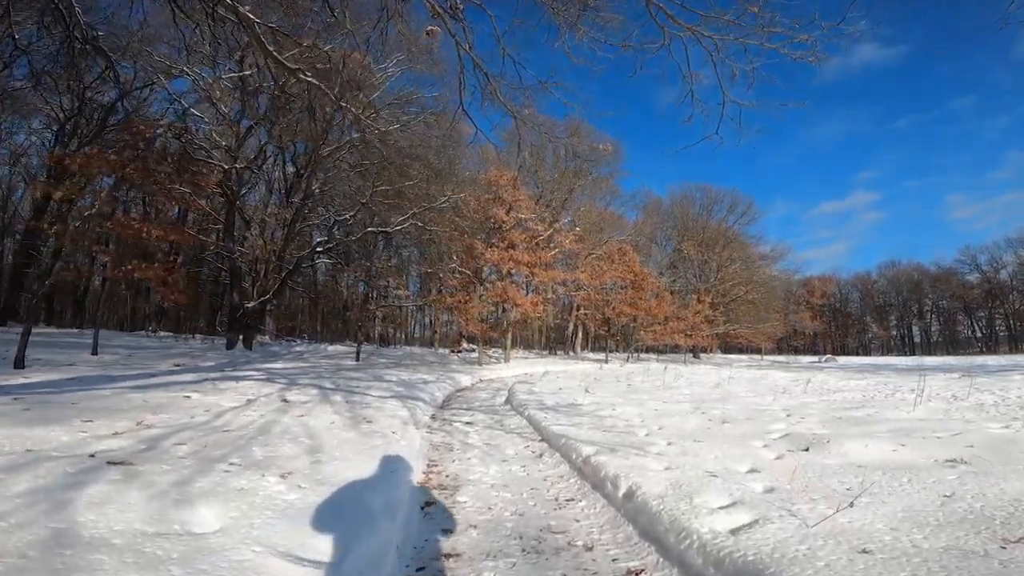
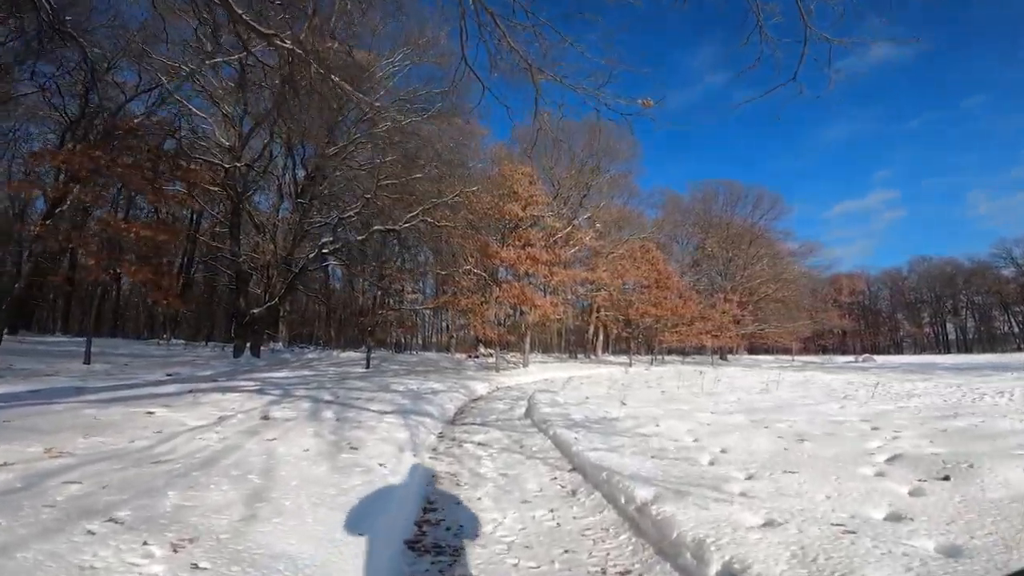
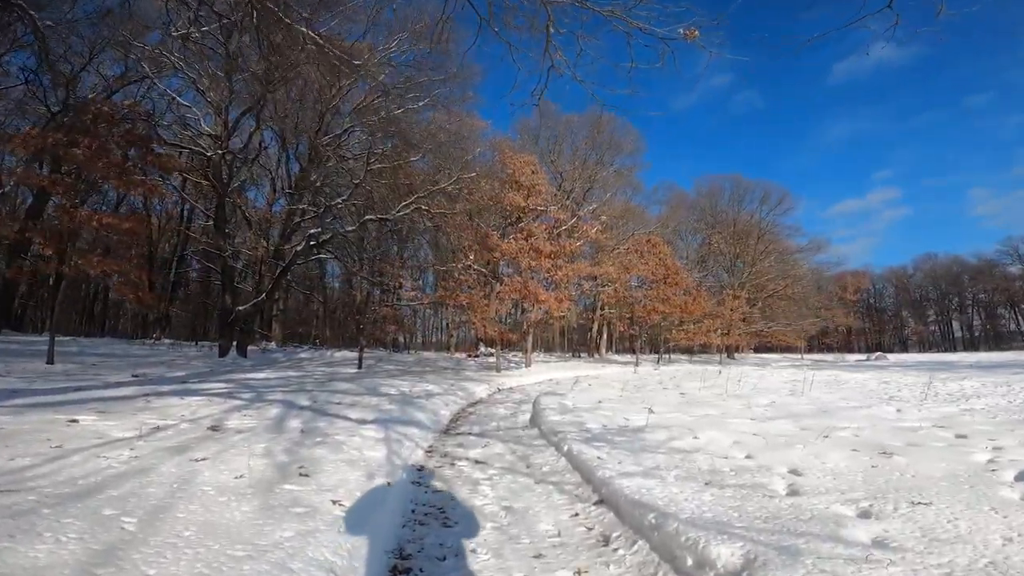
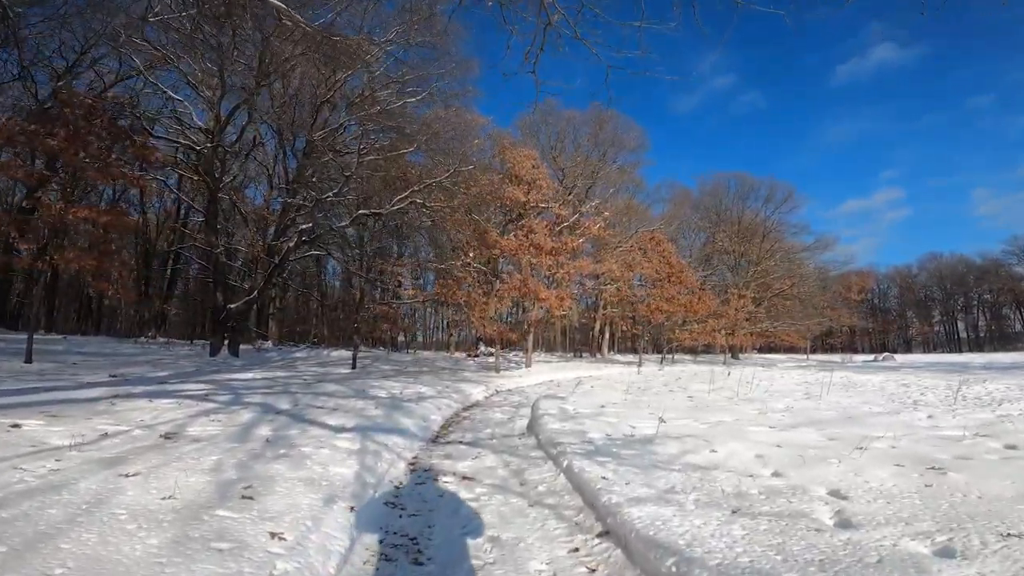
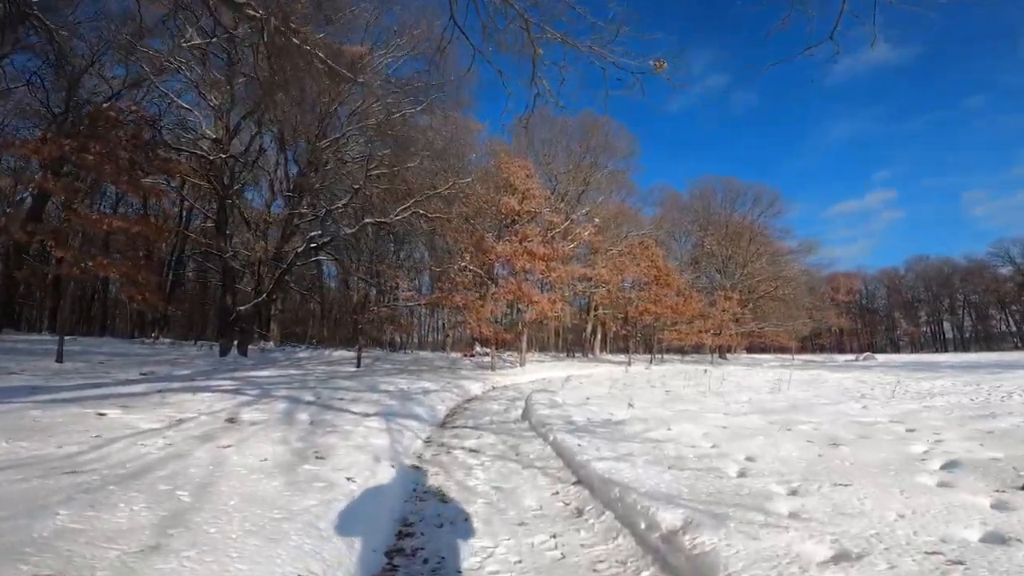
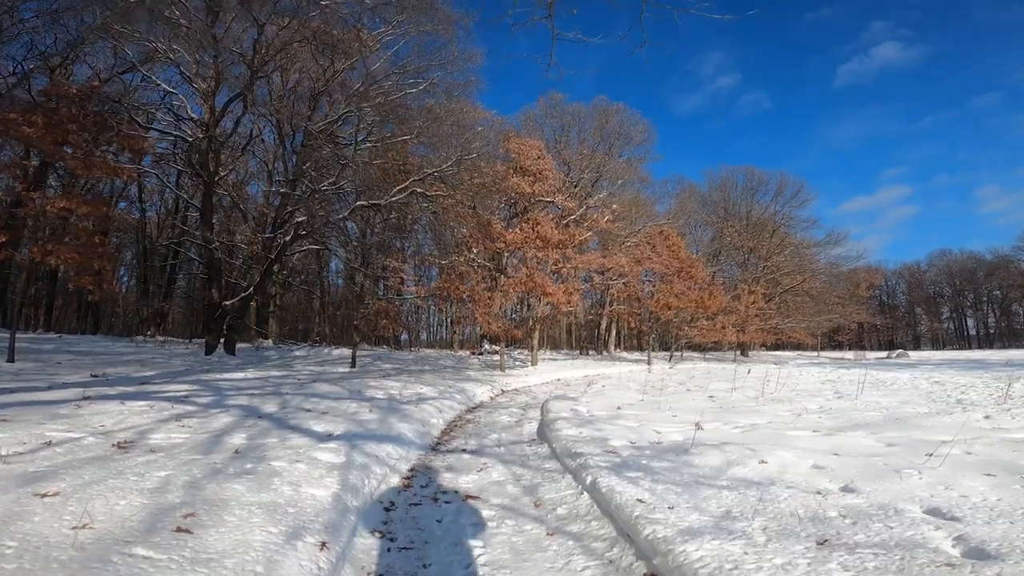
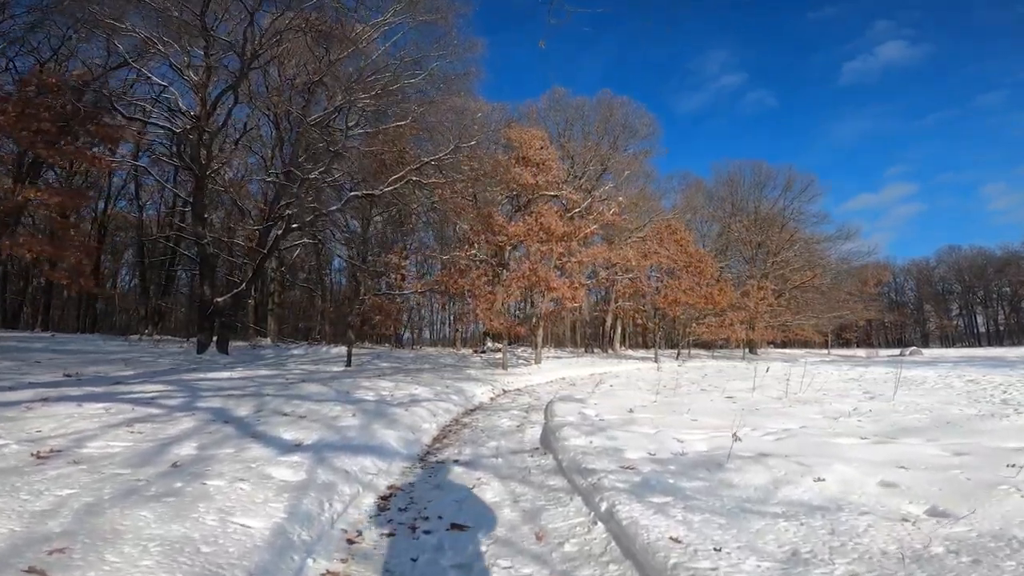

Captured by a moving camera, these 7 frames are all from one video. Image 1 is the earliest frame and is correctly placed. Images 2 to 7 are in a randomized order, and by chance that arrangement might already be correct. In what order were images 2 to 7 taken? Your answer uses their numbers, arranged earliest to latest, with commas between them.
2, 5, 3, 4, 6, 7
